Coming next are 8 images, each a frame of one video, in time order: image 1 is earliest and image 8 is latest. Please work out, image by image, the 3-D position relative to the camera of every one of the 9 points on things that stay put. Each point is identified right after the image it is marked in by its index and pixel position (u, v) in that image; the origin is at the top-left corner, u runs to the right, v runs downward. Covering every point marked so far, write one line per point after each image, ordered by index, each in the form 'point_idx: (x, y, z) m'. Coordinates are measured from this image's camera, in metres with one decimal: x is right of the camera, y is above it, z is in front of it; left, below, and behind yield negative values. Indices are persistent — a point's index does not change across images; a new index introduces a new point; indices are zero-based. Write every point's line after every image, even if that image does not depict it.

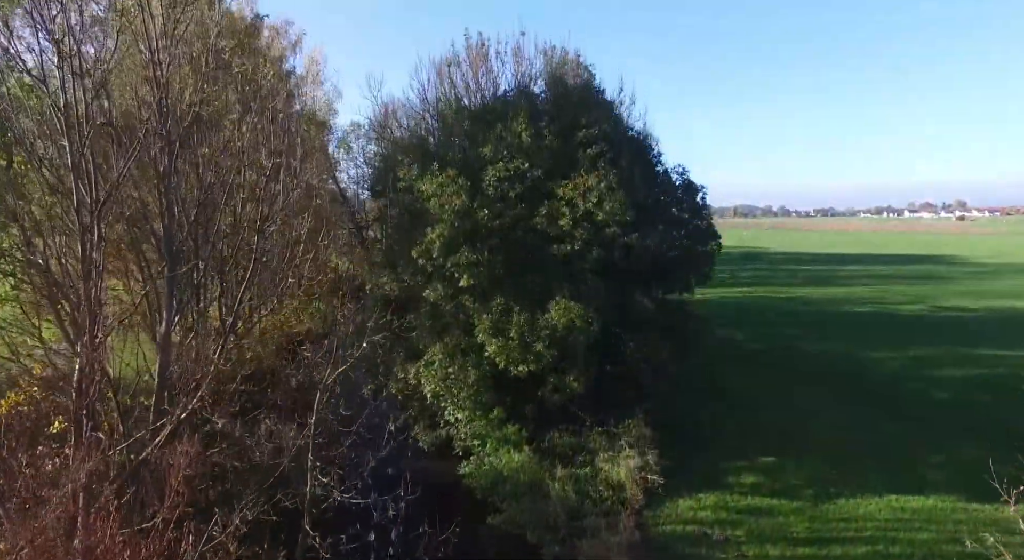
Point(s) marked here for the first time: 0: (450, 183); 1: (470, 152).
0: (-1.2, +1.8, +11.7) m
1: (-0.9, +2.6, +12.7) m
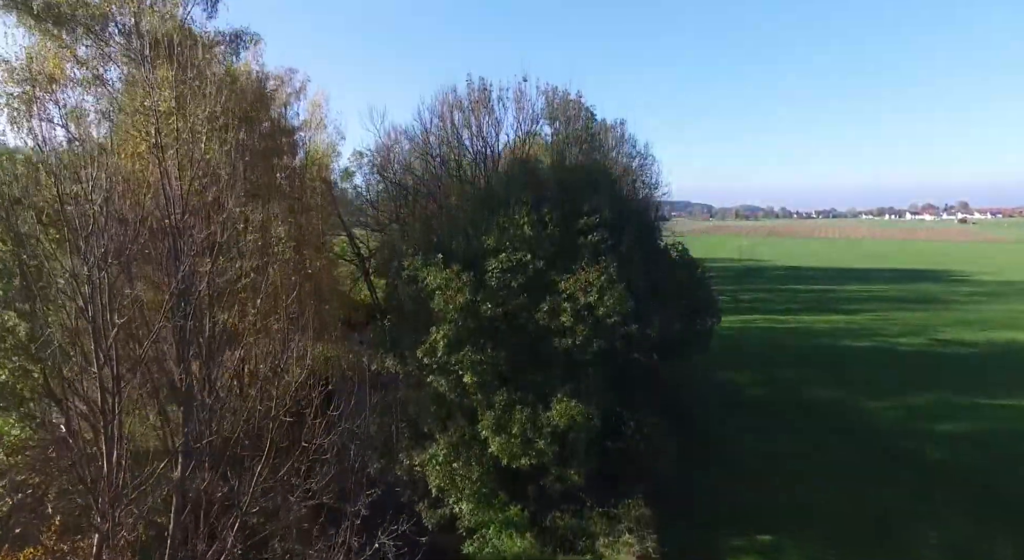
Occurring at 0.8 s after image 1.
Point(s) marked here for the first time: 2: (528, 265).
0: (-1.2, 0.0, +12.0) m
1: (-0.8, +0.8, +12.9) m
2: (+0.3, +0.3, +12.3) m
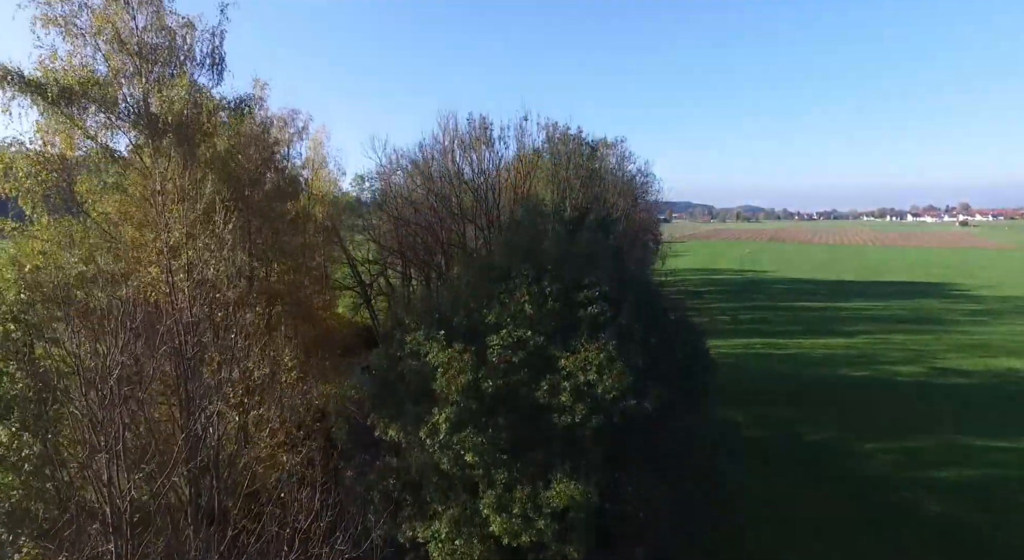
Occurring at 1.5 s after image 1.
0: (-1.2, -1.6, +12.2) m
1: (-0.8, -0.8, +13.2) m
2: (+0.3, -1.3, +12.5) m
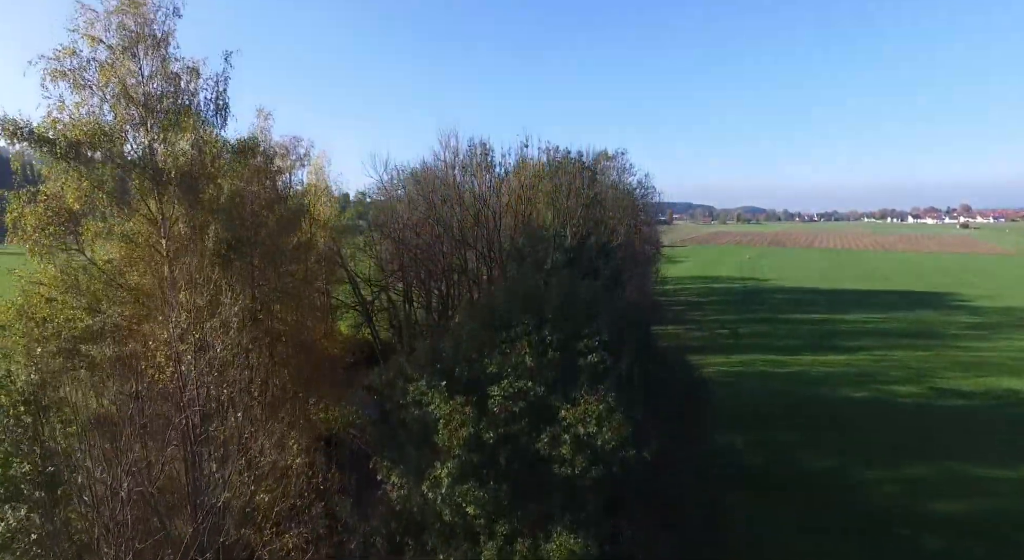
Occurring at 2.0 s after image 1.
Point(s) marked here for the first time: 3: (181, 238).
0: (-1.1, -2.7, +12.4) m
1: (-0.8, -1.9, +13.4) m
2: (+0.4, -2.4, +12.7) m
3: (-7.7, +0.9, +13.9) m
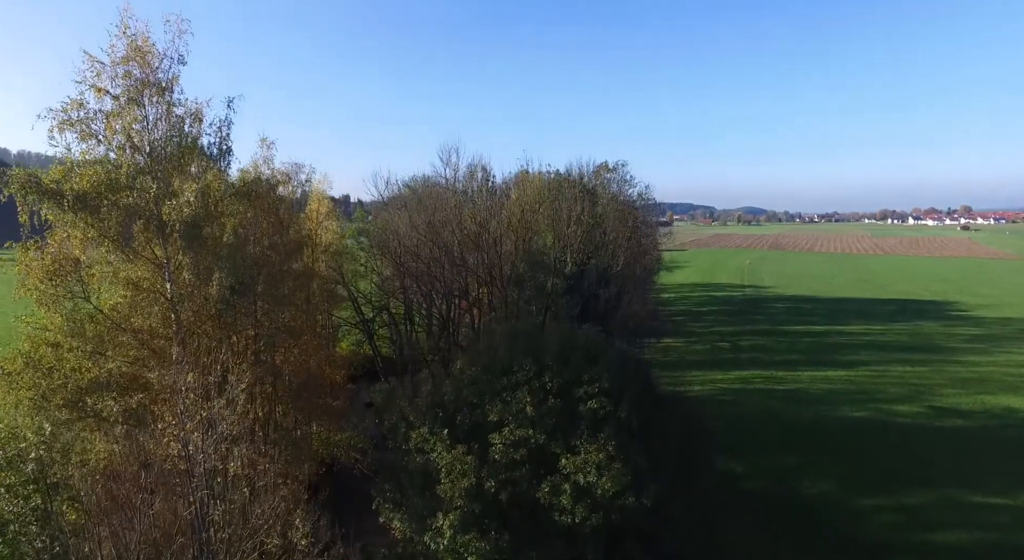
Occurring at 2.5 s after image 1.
0: (-1.1, -3.8, +12.6) m
1: (-0.8, -3.0, +13.5) m
2: (+0.4, -3.5, +12.9) m
3: (-7.7, -0.1, +14.0) m
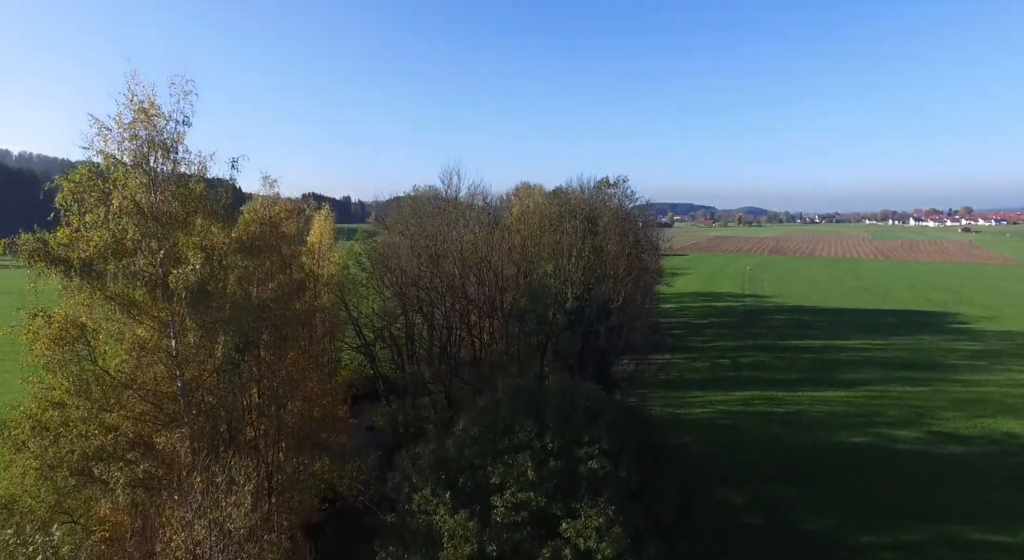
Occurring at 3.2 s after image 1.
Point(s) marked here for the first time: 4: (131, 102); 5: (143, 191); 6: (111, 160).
0: (-1.1, -5.2, +12.7) m
1: (-0.8, -4.4, +13.7) m
2: (+0.4, -4.9, +13.0) m
3: (-7.6, -1.6, +14.2) m
4: (-9.0, +4.2, +14.1) m
5: (-8.8, +2.1, +14.3) m
6: (-9.3, +2.8, +13.9) m
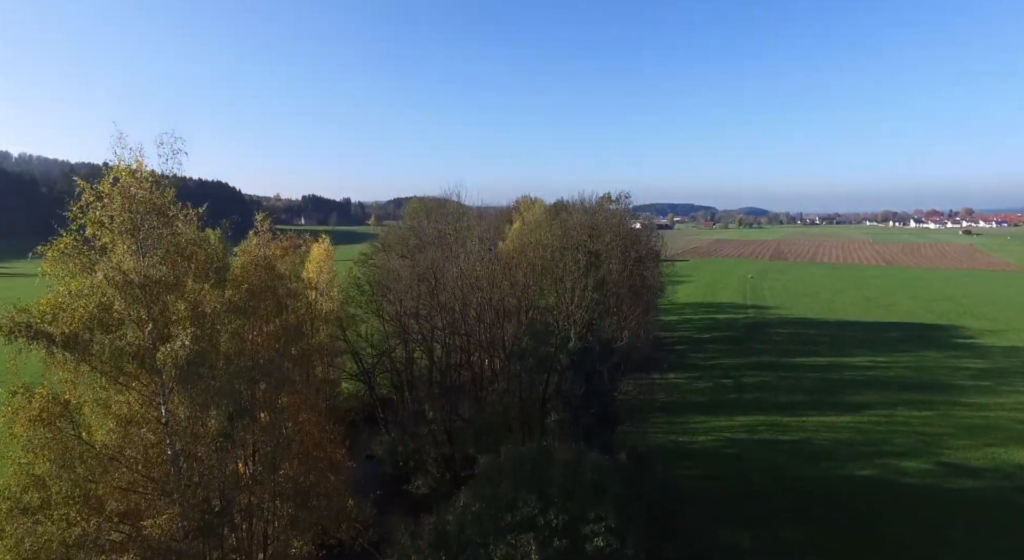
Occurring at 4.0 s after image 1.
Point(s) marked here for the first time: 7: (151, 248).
0: (-1.0, -6.8, +12.2) m
1: (-0.7, -6.0, +13.2) m
2: (+0.5, -6.5, +12.5) m
3: (-7.6, -3.1, +13.7) m
4: (-9.0, +2.6, +13.6) m
5: (-8.8, +0.5, +13.8) m
6: (-9.3, +1.2, +13.4) m
7: (-8.5, +0.7, +14.0) m
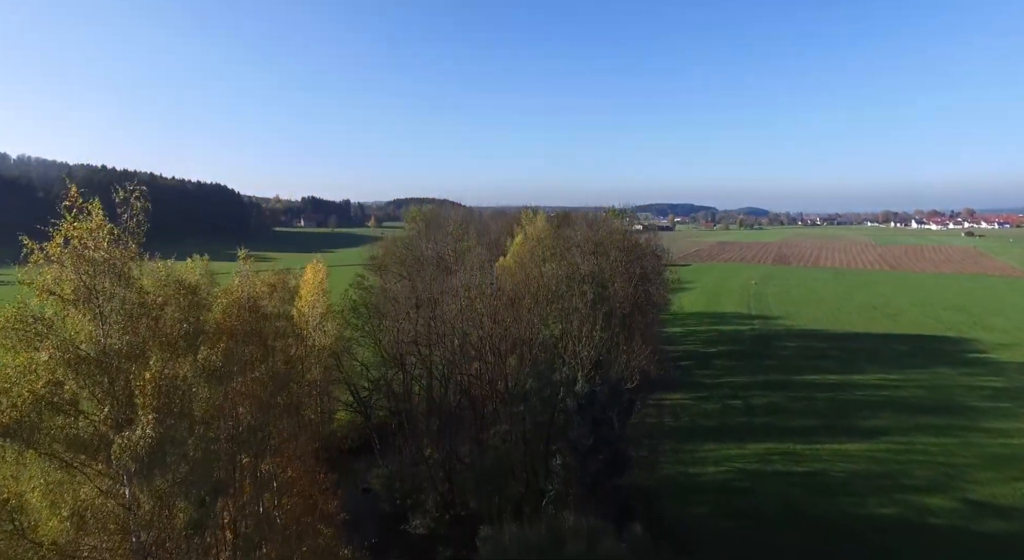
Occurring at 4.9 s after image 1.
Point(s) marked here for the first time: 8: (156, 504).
0: (-0.9, -8.2, +10.6) m
1: (-0.6, -7.4, +11.6) m
2: (+0.6, -7.9, +10.9) m
3: (-7.5, -4.6, +12.1) m
4: (-8.8, +1.2, +12.0) m
5: (-8.6, -0.9, +12.2) m
6: (-9.2, -0.2, +11.8) m
7: (-8.4, -0.7, +12.5) m
8: (-7.3, -4.6, +12.3) m
